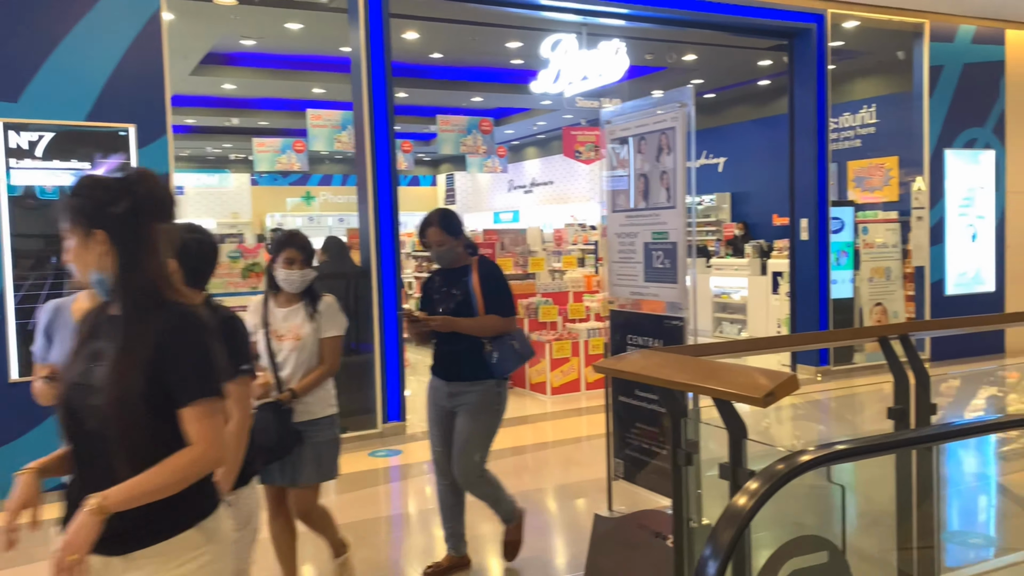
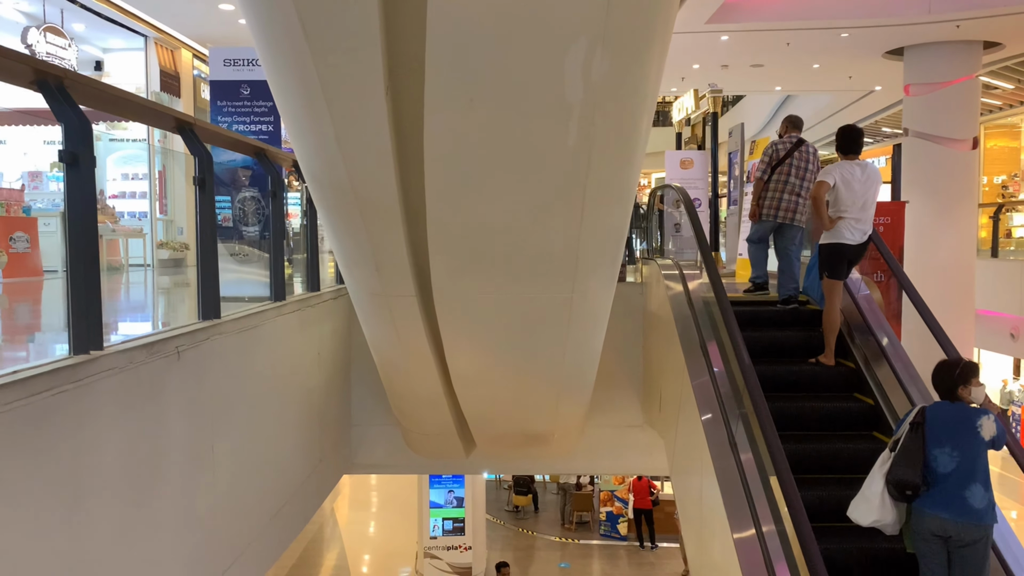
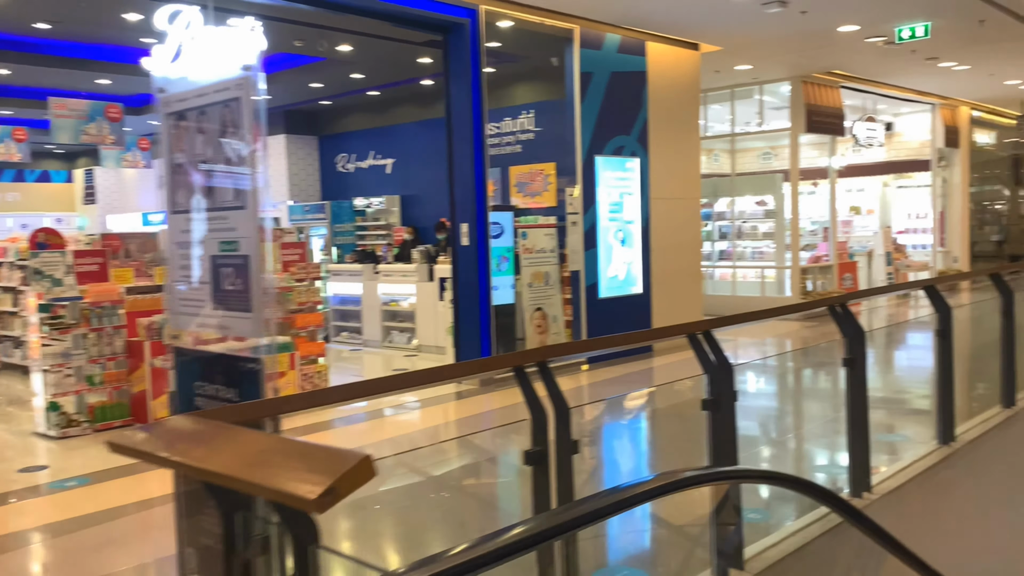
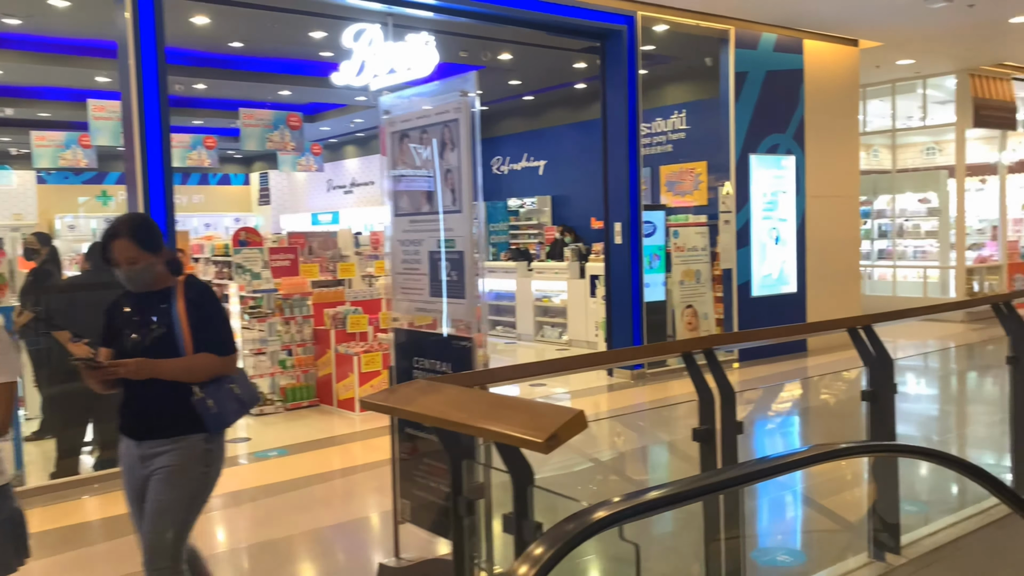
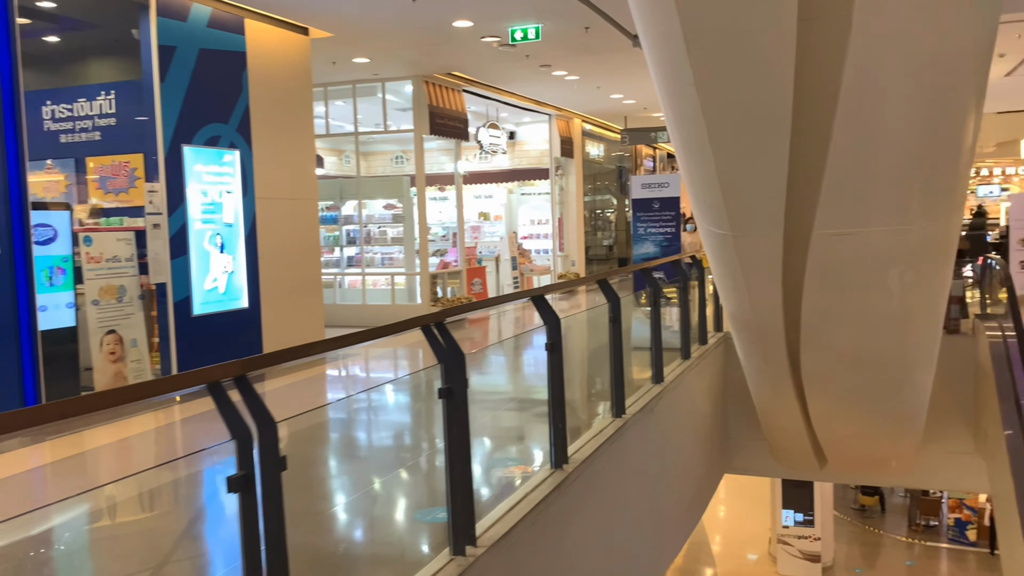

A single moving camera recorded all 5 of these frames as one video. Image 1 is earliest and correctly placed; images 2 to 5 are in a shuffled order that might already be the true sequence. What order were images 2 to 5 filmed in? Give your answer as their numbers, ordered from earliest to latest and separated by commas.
4, 3, 5, 2
